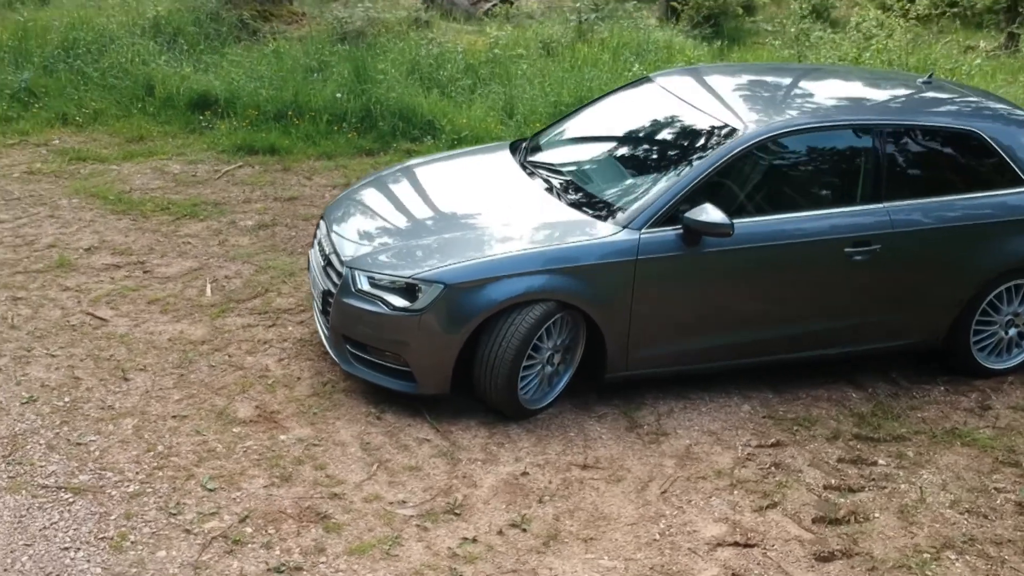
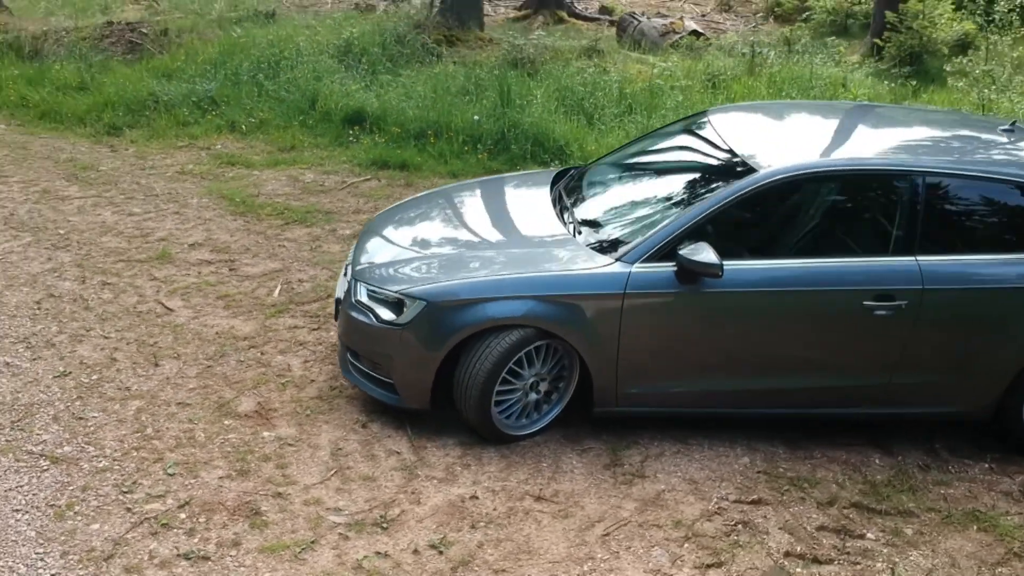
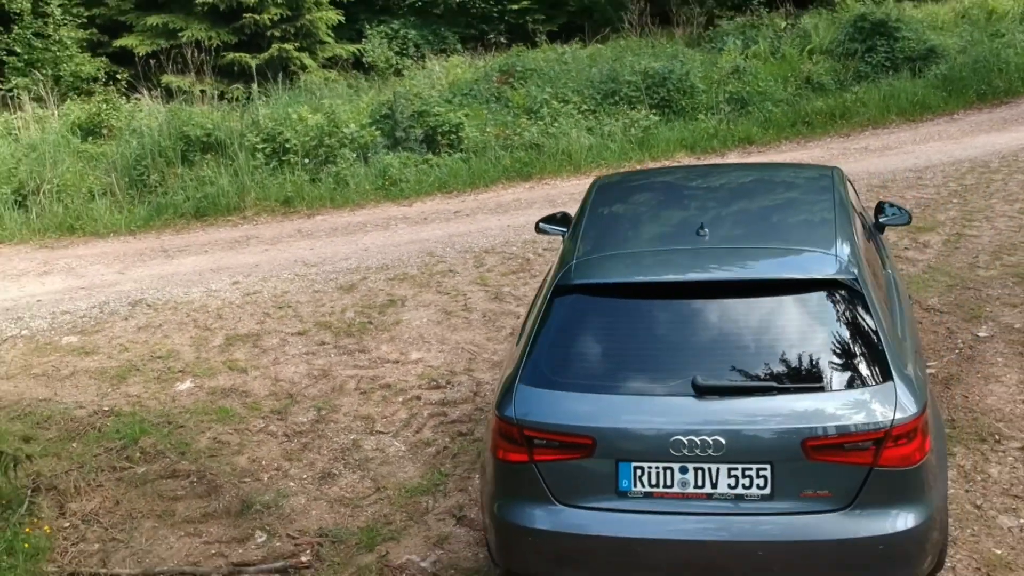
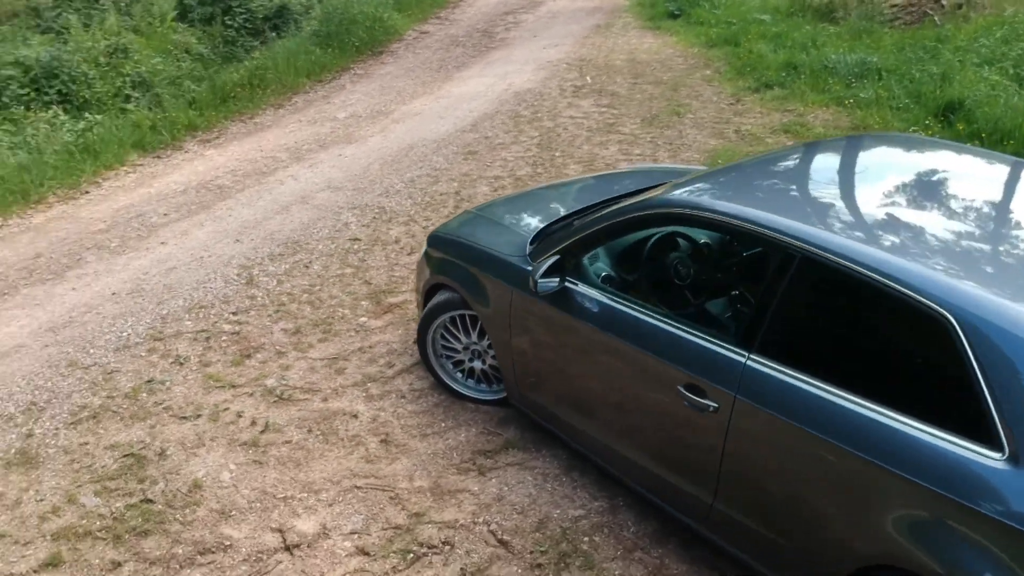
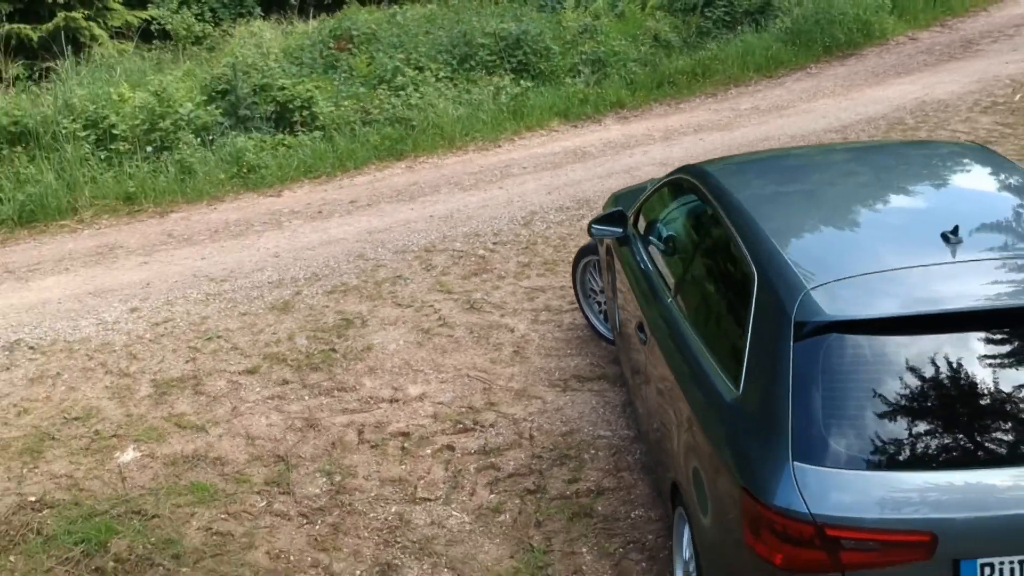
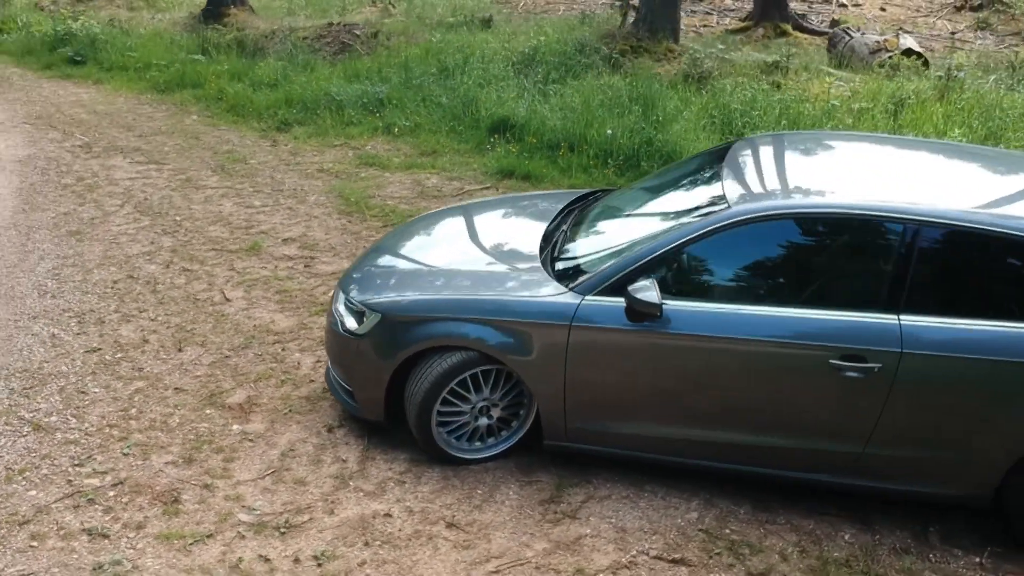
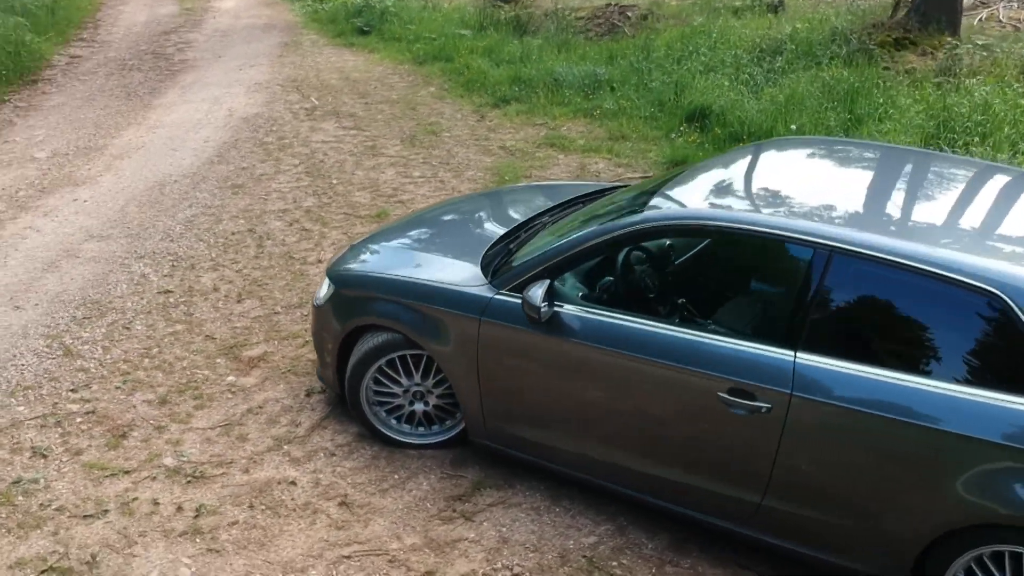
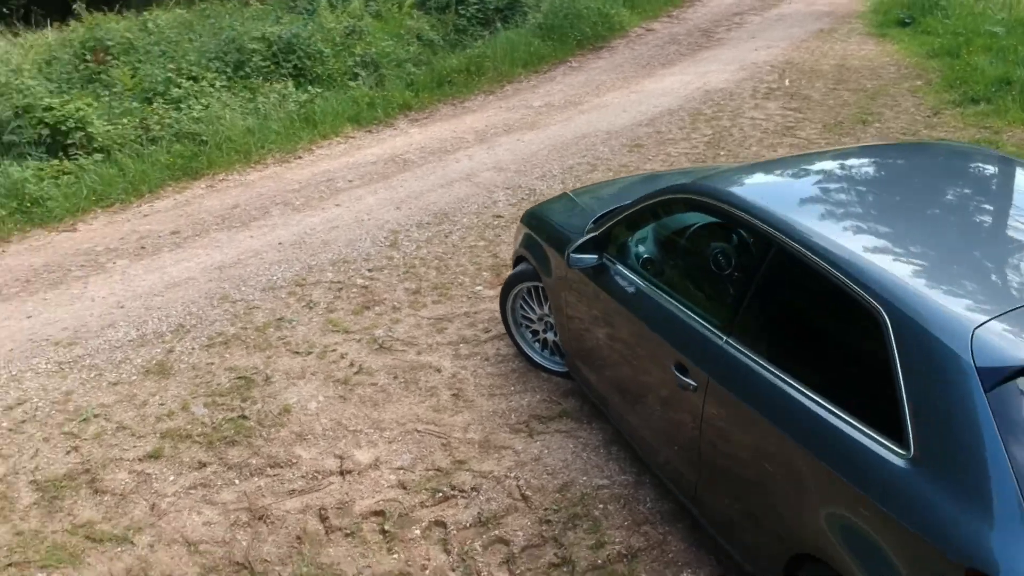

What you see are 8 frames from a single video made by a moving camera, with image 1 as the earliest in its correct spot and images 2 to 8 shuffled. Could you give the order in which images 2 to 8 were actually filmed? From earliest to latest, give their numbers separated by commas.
2, 6, 7, 4, 8, 5, 3
